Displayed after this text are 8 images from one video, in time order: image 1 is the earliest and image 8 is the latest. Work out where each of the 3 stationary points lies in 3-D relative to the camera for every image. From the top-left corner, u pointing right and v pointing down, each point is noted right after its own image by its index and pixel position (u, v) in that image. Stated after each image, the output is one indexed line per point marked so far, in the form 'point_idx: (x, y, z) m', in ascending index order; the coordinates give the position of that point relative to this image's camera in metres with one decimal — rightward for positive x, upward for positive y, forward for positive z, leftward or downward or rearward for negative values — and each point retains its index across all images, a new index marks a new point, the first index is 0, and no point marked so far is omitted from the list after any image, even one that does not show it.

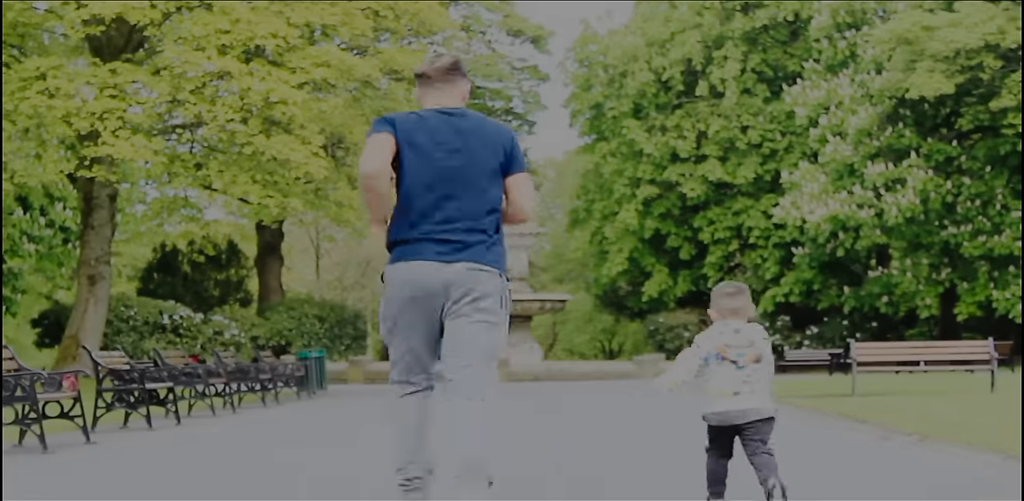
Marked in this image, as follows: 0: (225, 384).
0: (-3.5, -1.6, +17.8) m
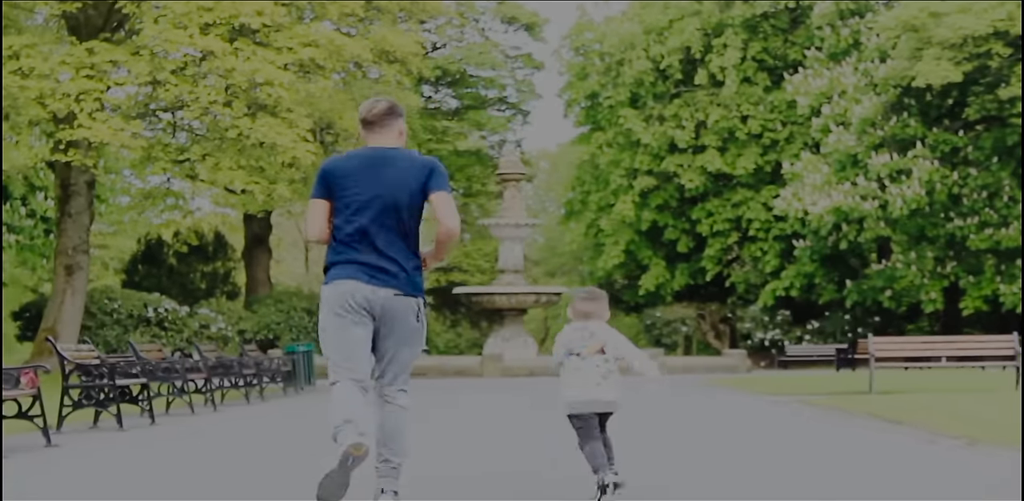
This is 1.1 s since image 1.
0: (-3.5, -1.5, +16.9) m
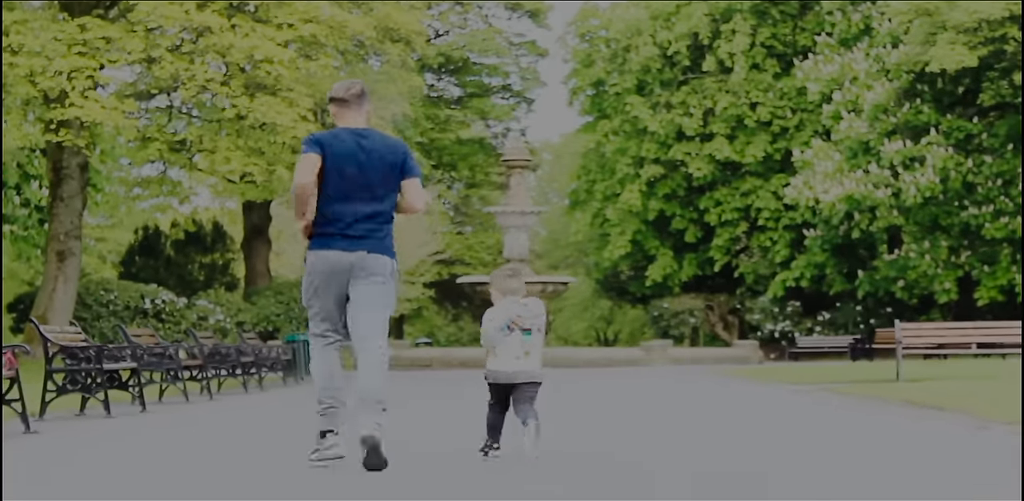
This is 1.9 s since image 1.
0: (-3.4, -1.3, +16.1) m
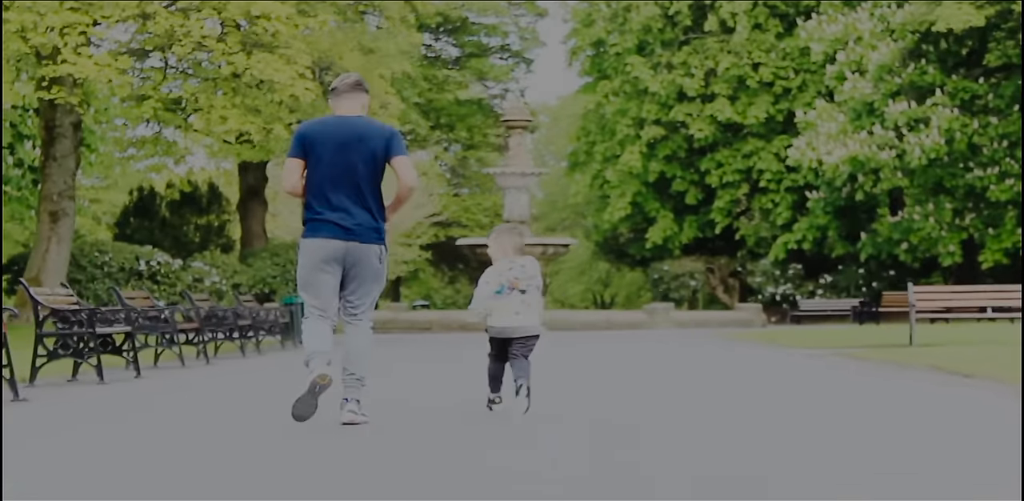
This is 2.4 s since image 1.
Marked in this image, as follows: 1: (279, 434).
0: (-3.3, -0.9, +15.8) m
1: (-1.6, -1.2, +9.9) m
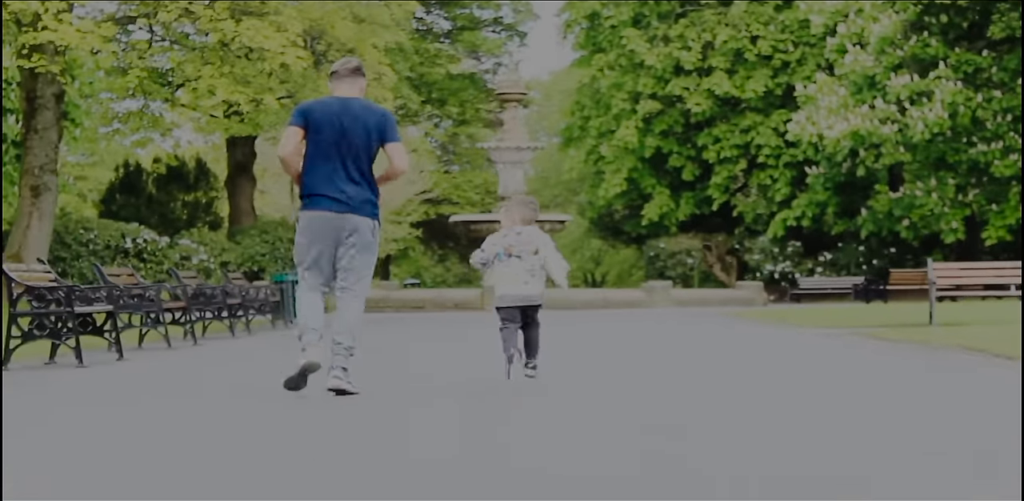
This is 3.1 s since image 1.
0: (-3.3, -0.6, +15.1) m
1: (-1.5, -1.0, +9.2) m
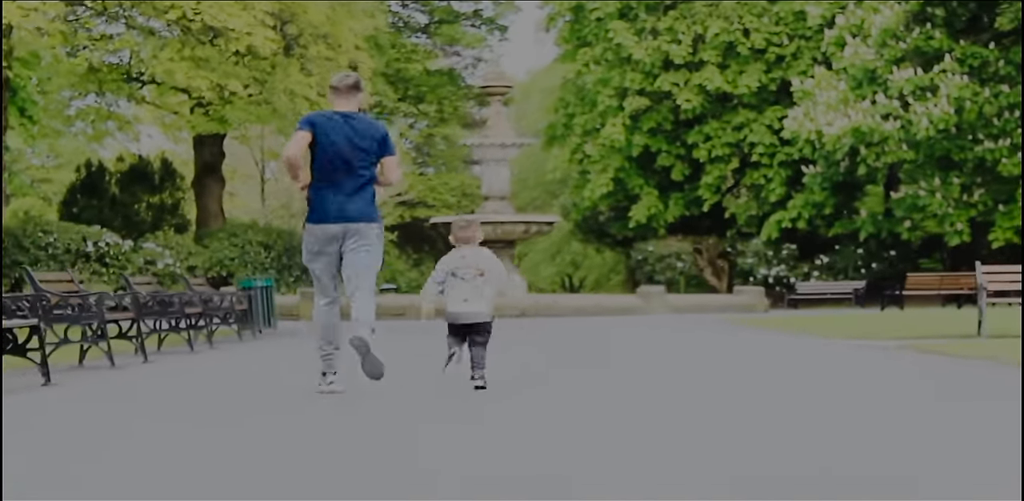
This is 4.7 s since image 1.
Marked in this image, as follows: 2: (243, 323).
0: (-3.3, -0.6, +13.3) m
1: (-1.4, -1.0, +7.4) m
2: (-3.3, -0.9, +18.4) m
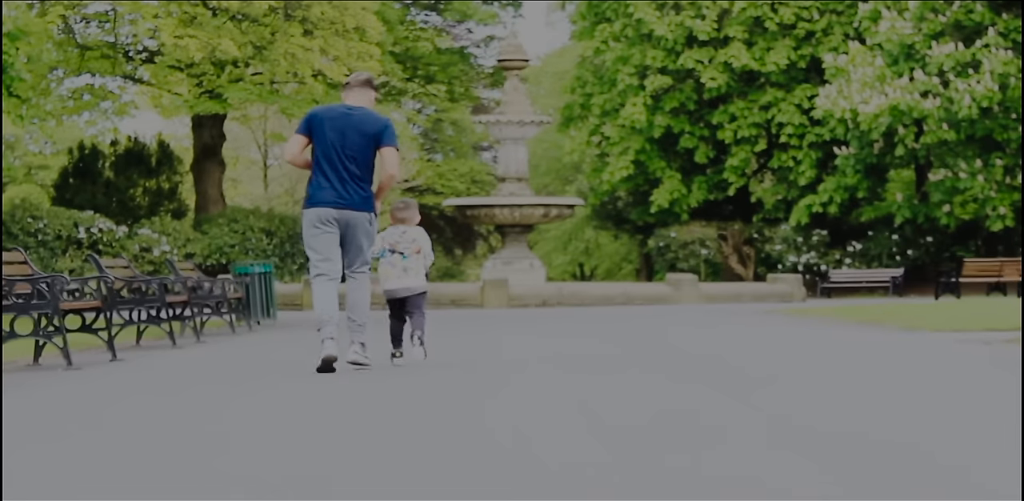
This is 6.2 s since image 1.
0: (-3.1, -0.5, +11.6) m
1: (-1.2, -0.9, +5.7) m
2: (-3.1, -0.7, +16.7) m
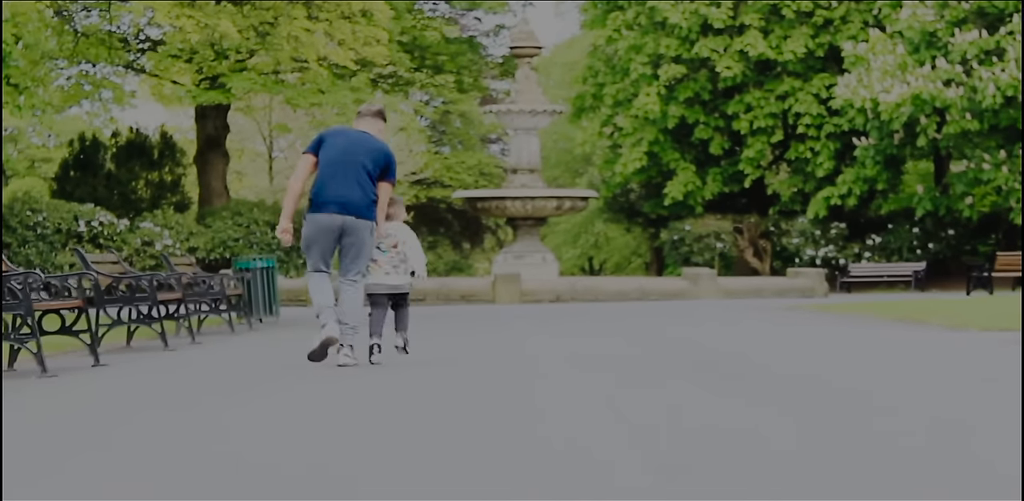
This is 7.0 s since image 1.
0: (-3.0, -0.4, +10.8) m
1: (-1.1, -0.9, +4.9) m
2: (-2.9, -0.6, +15.9) m
